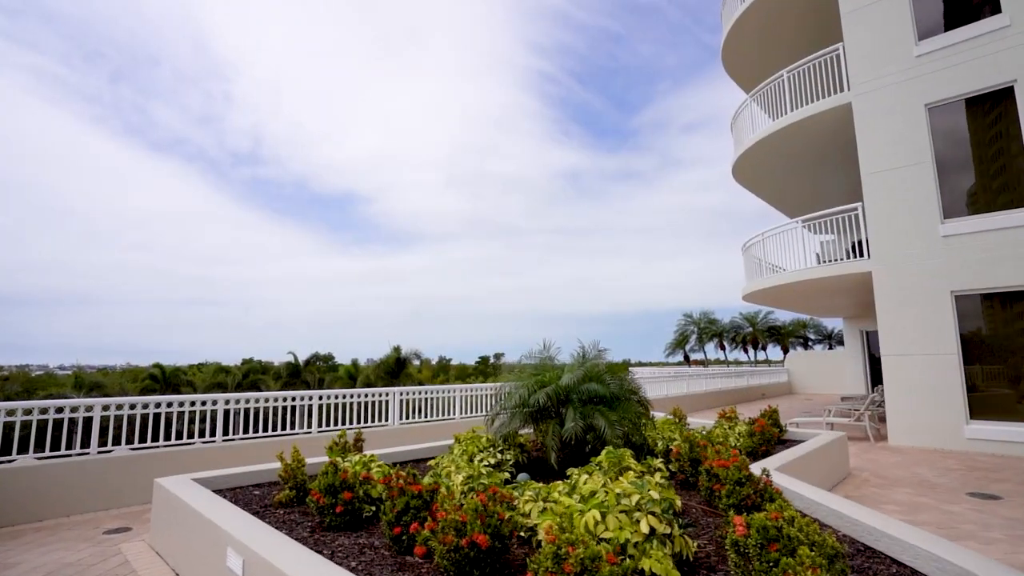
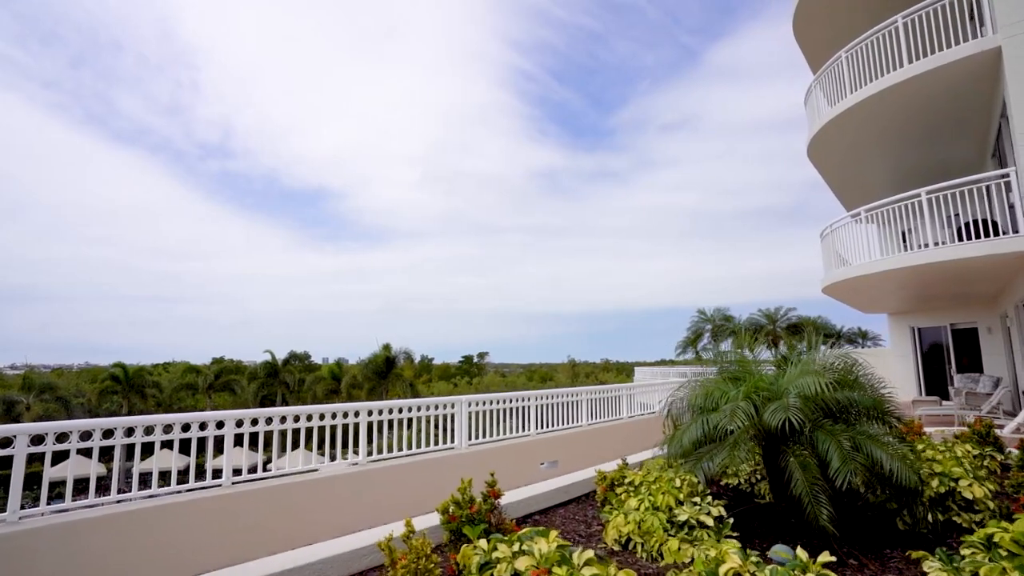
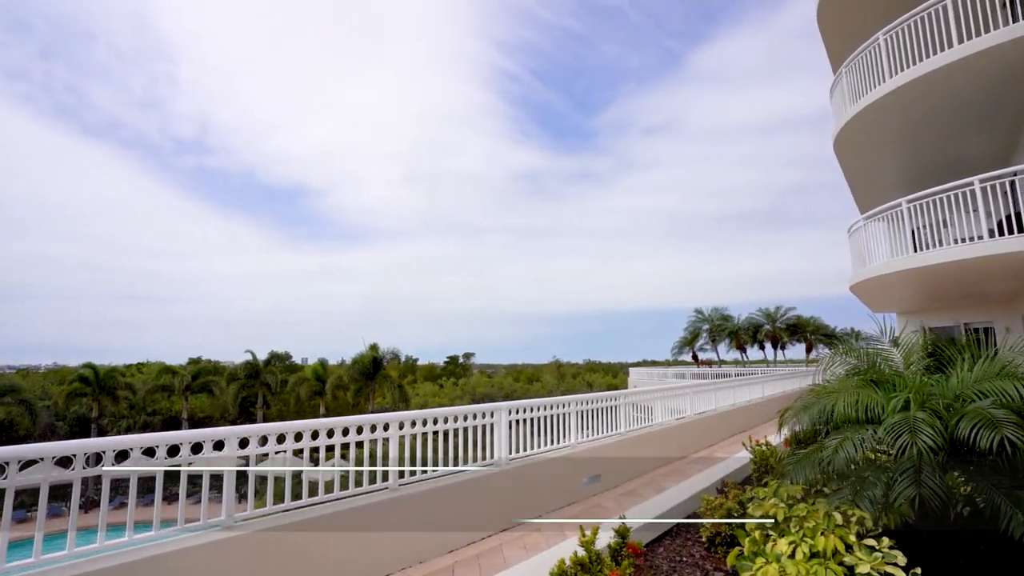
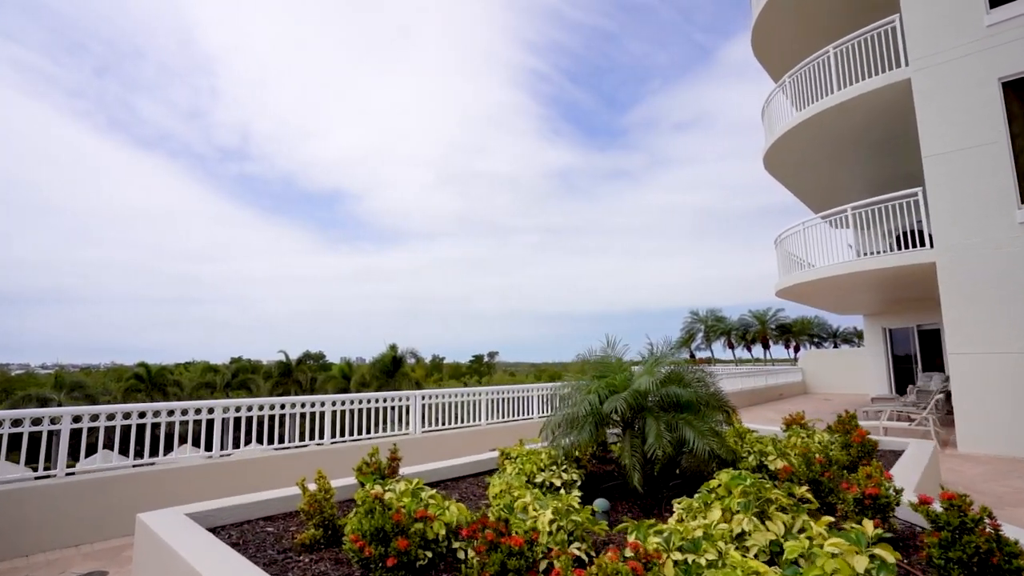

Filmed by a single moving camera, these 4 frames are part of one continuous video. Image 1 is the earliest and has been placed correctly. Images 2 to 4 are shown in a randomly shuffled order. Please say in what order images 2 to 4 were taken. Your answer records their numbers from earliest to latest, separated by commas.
4, 2, 3
